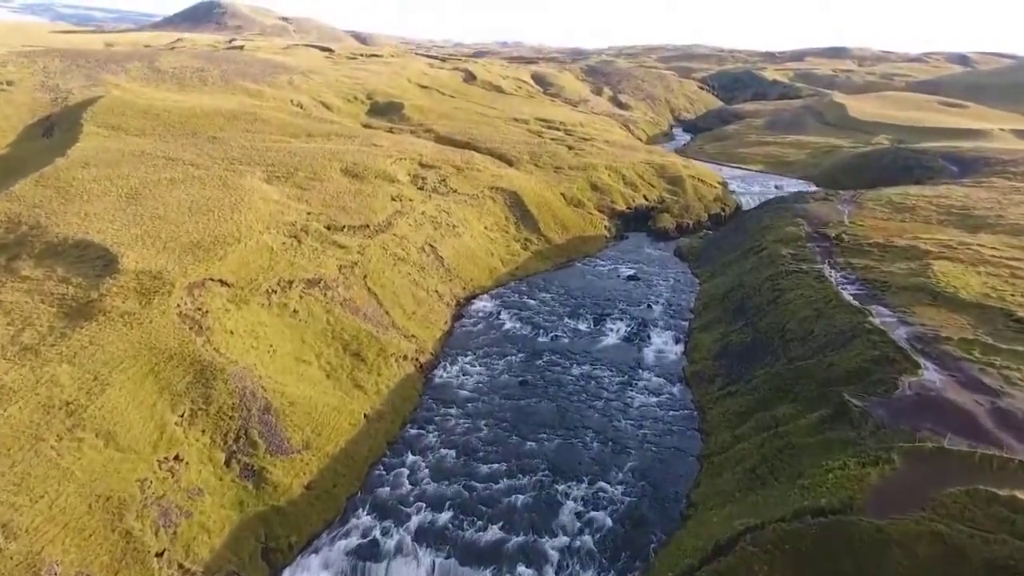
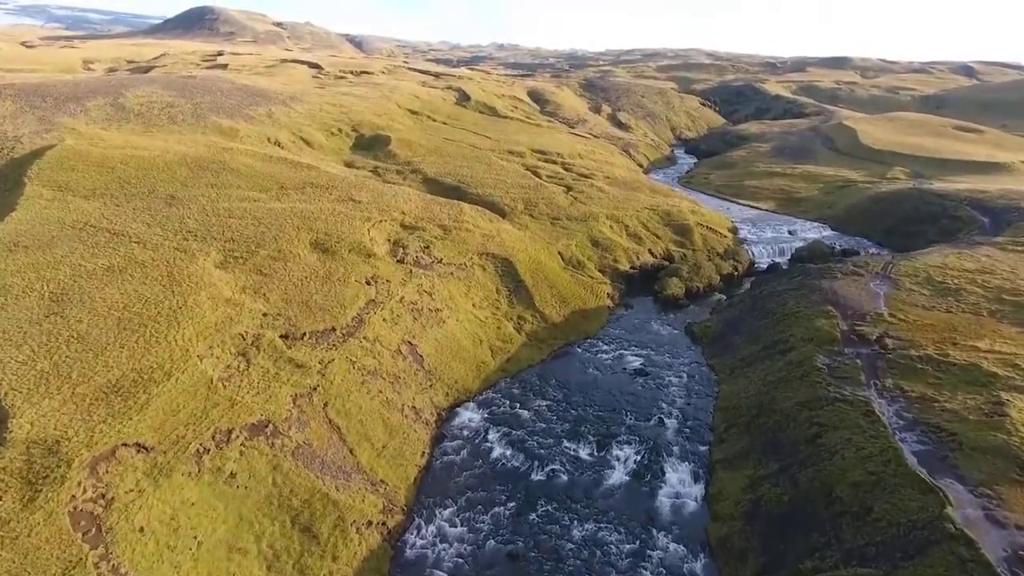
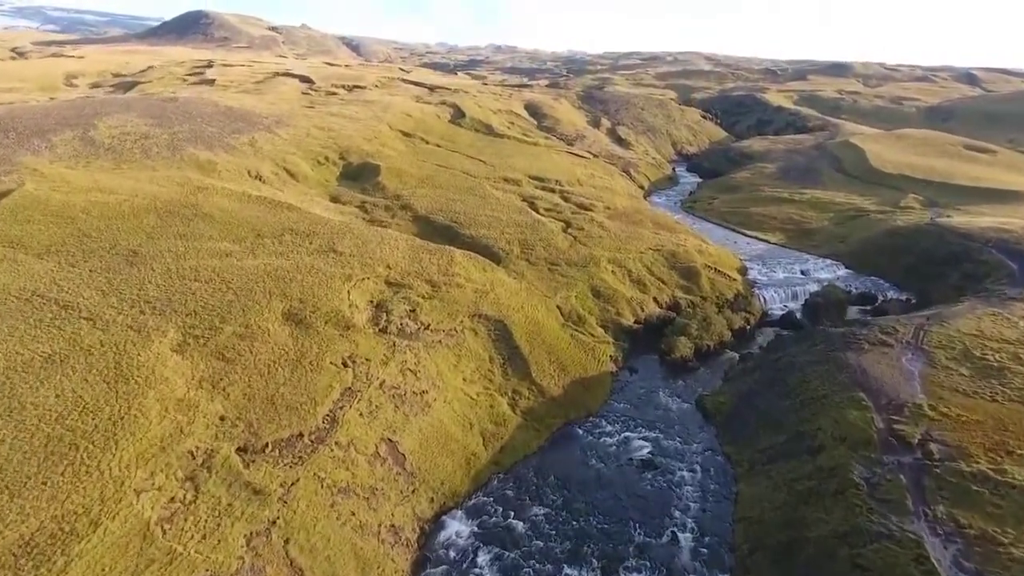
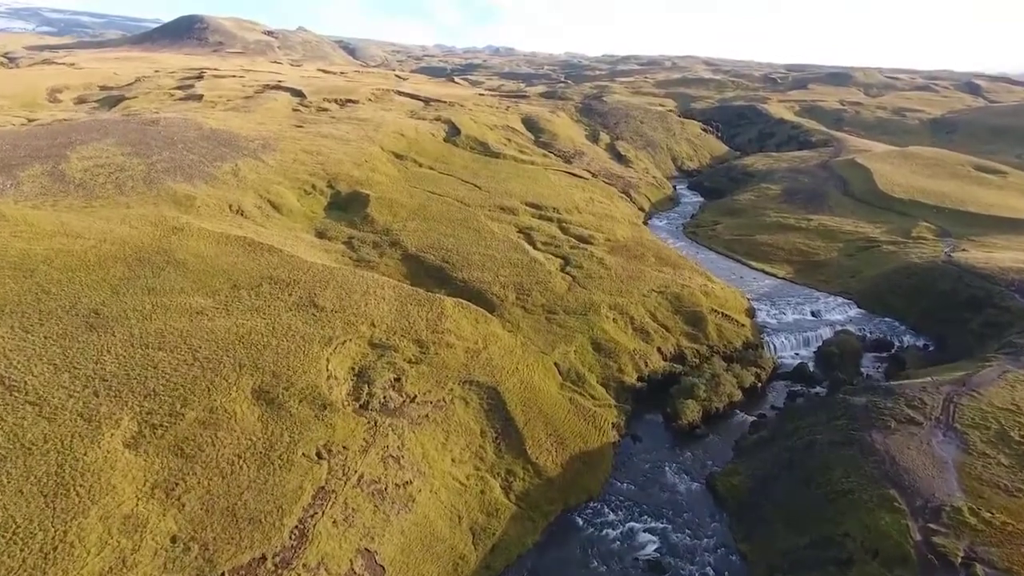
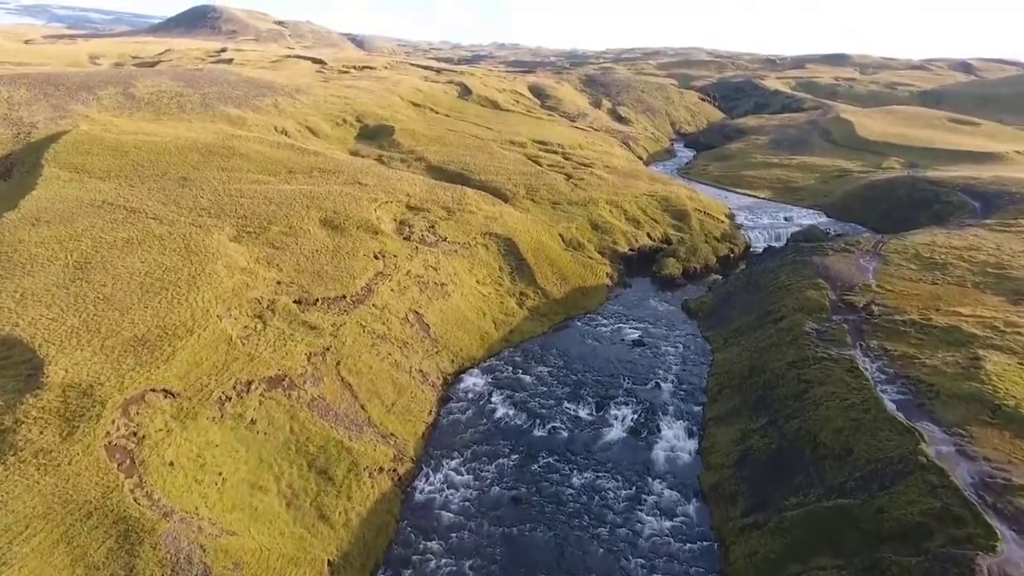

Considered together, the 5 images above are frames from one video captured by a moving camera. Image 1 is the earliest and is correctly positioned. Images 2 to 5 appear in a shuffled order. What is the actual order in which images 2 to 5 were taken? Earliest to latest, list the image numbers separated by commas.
5, 2, 3, 4
